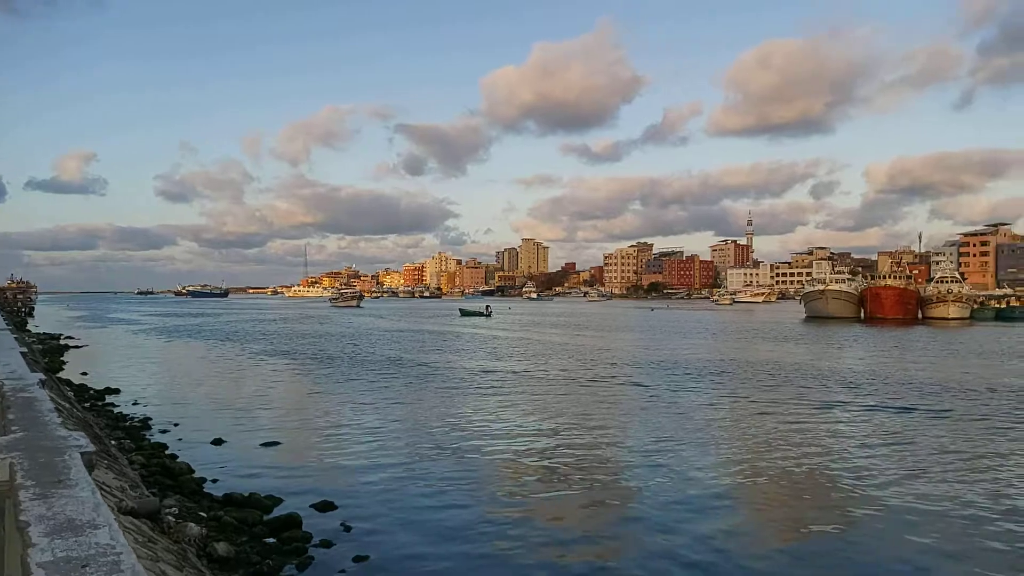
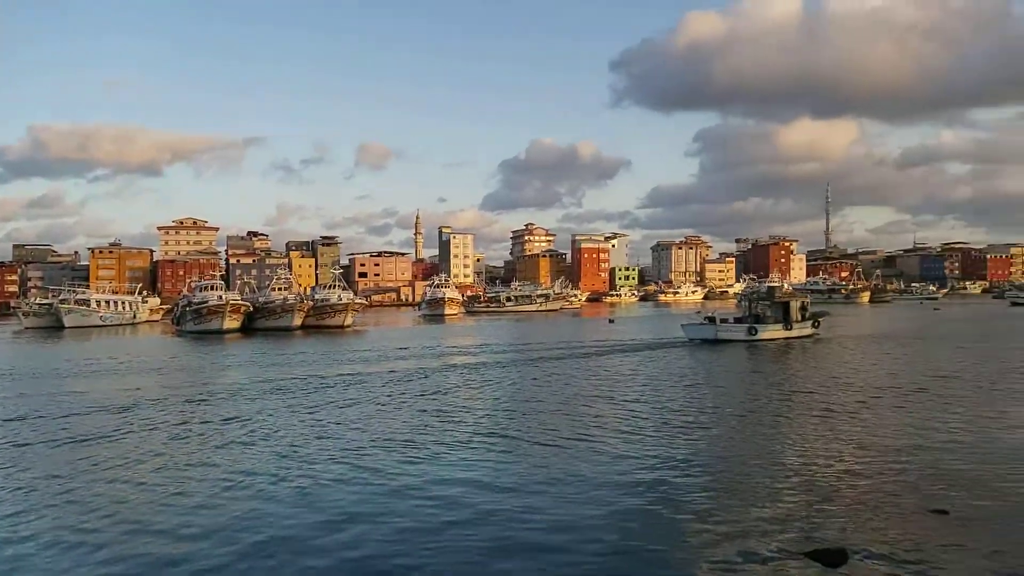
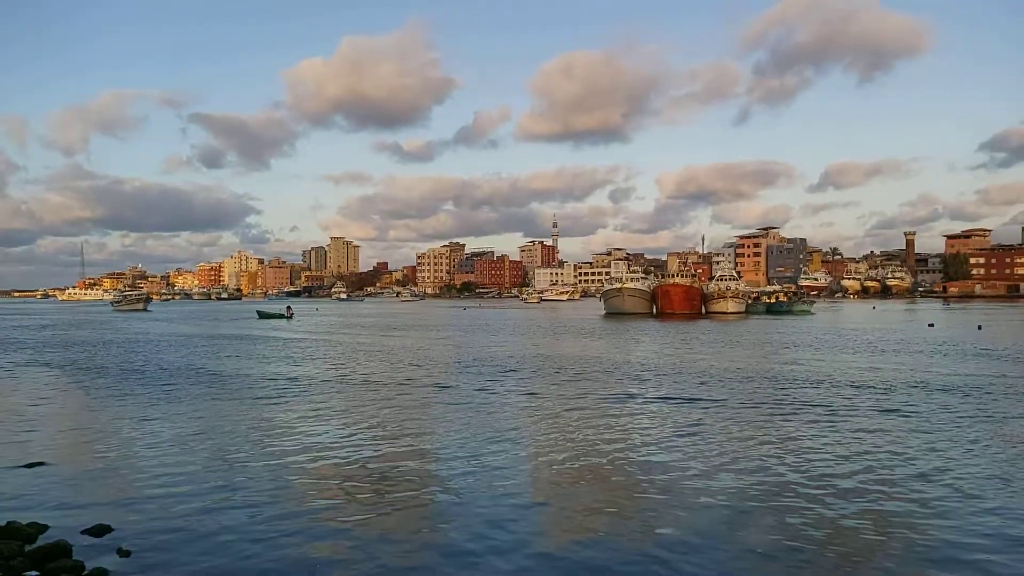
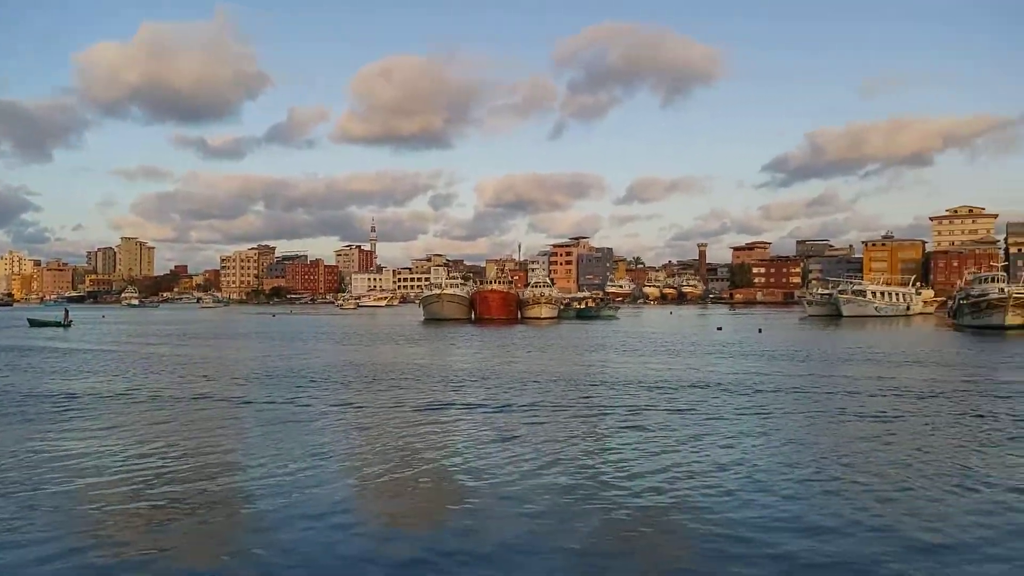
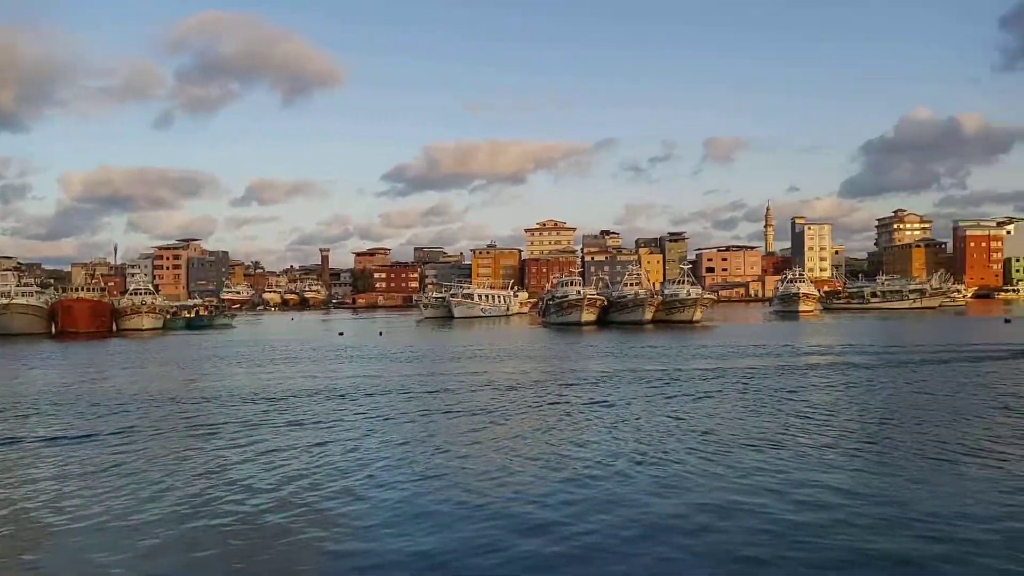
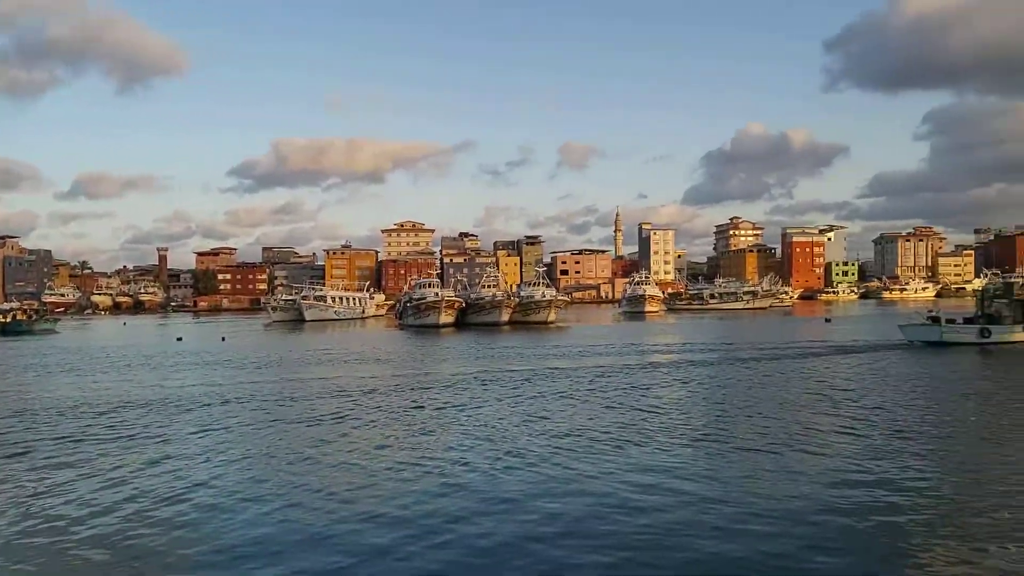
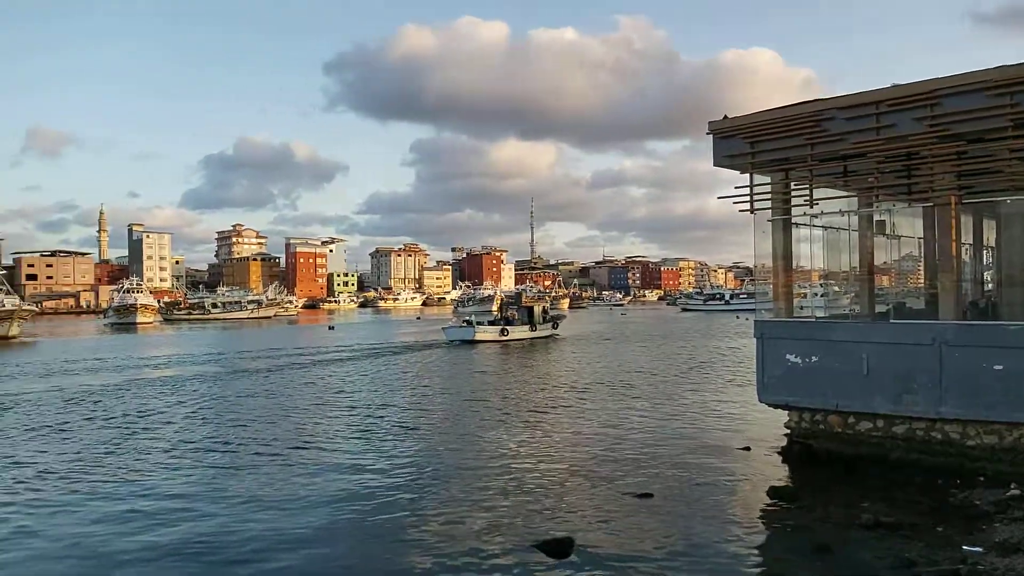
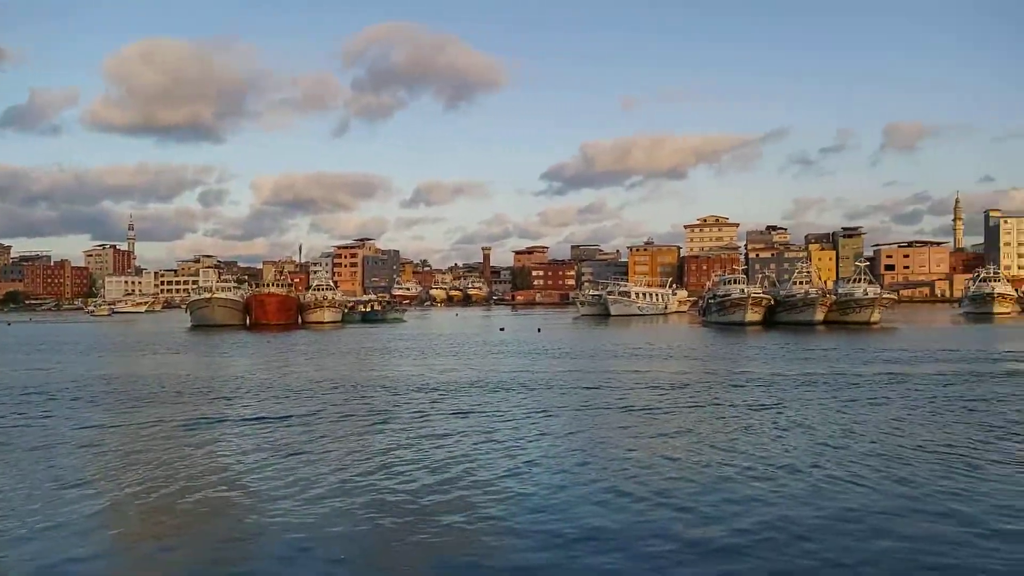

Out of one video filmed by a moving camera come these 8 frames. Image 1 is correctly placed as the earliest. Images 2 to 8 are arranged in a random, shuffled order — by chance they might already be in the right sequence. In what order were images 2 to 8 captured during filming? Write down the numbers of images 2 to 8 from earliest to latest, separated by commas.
3, 4, 8, 5, 6, 2, 7
